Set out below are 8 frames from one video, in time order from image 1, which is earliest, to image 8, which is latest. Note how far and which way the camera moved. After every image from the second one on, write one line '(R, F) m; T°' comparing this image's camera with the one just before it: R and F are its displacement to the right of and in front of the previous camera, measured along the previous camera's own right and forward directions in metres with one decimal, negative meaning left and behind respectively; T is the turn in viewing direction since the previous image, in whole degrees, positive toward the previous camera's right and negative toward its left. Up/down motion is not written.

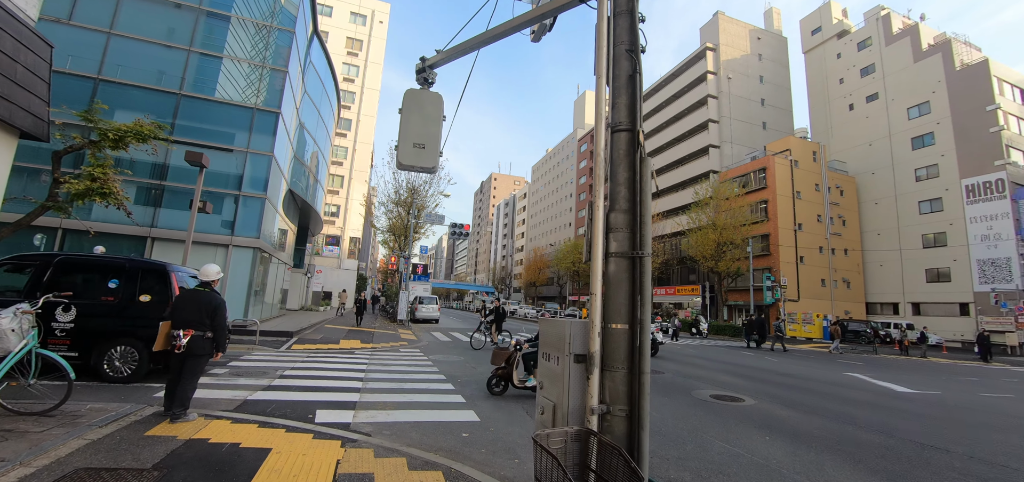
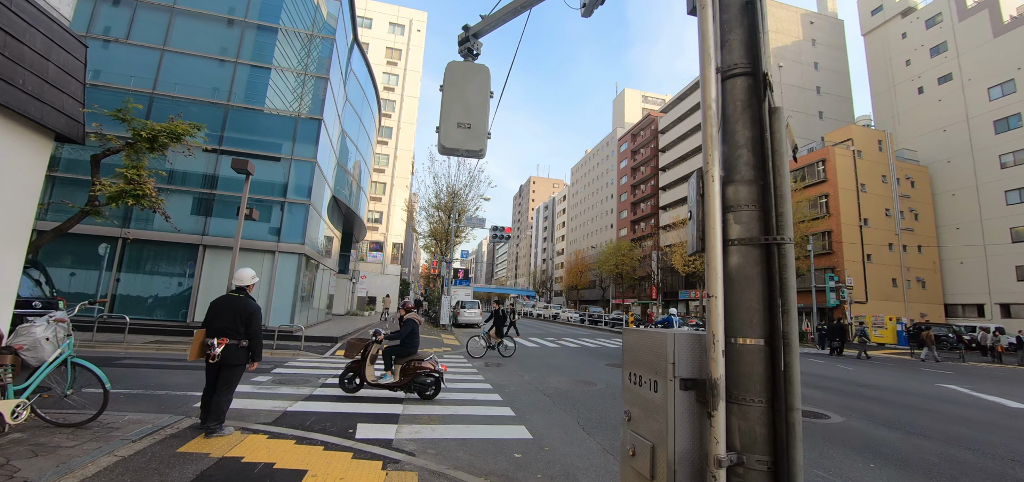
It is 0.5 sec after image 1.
(-0.2, +0.6) m; -6°
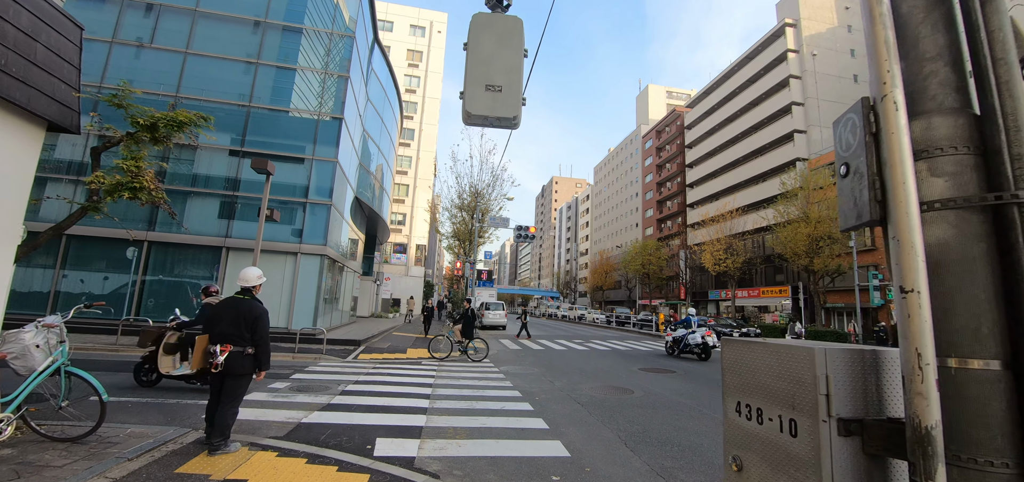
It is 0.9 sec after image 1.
(-0.1, +0.5) m; -3°
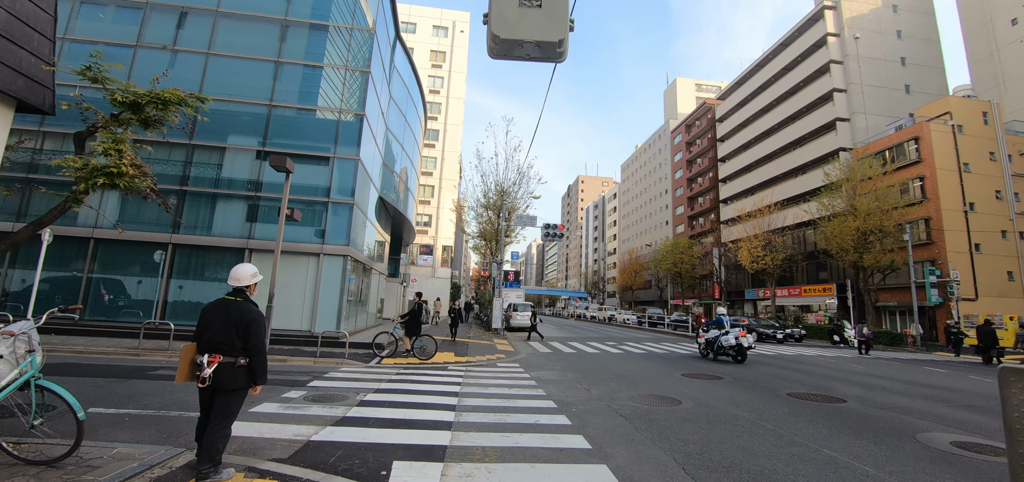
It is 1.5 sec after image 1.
(-0.1, +0.7) m; -4°
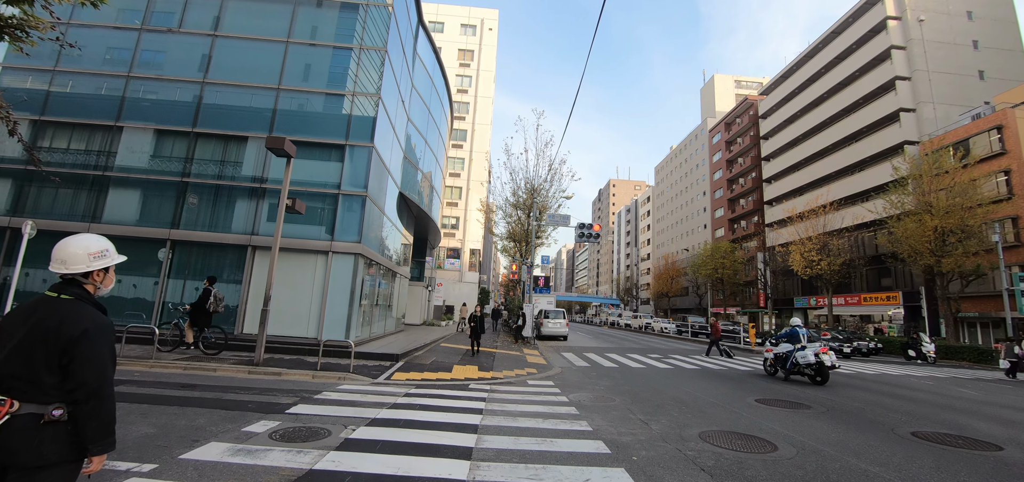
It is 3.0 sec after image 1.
(-0.1, +1.5) m; -4°
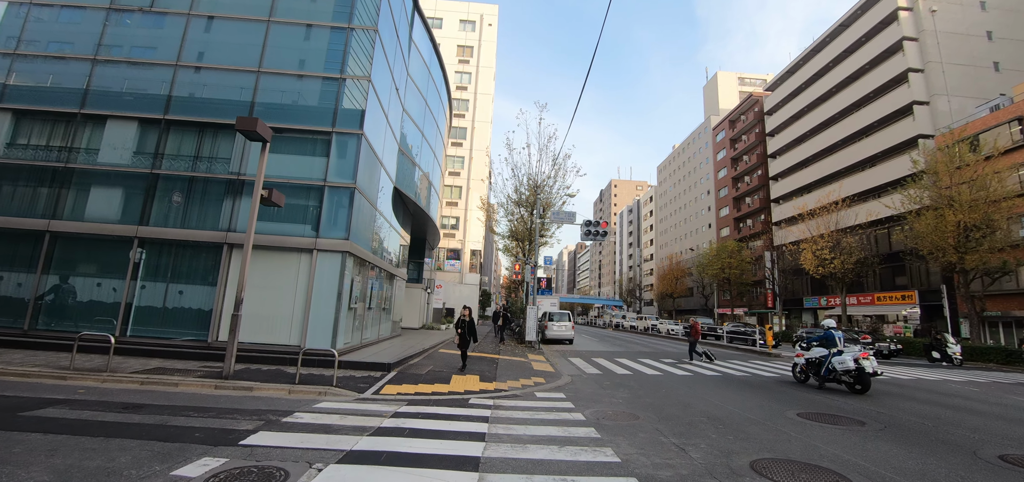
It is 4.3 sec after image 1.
(-0.1, +1.0) m; 0°
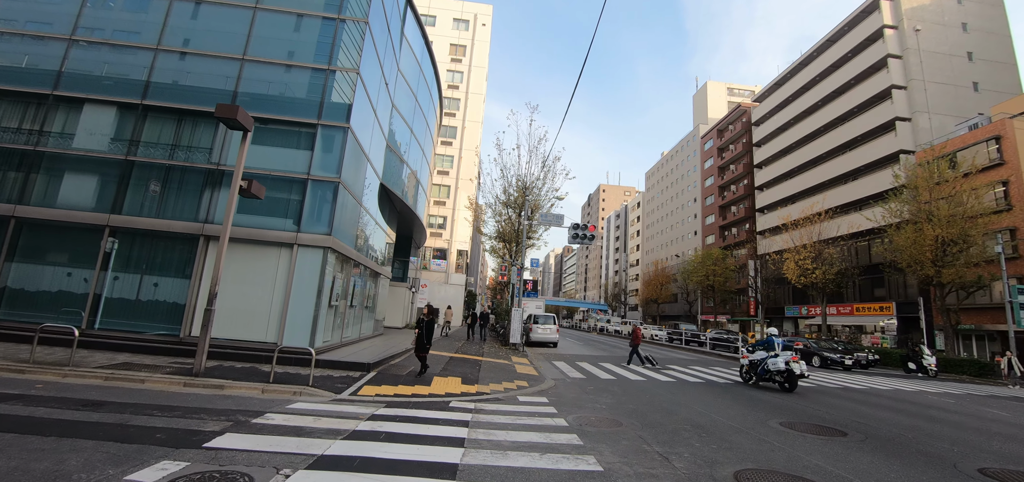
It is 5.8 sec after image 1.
(0.0, +0.1) m; +2°
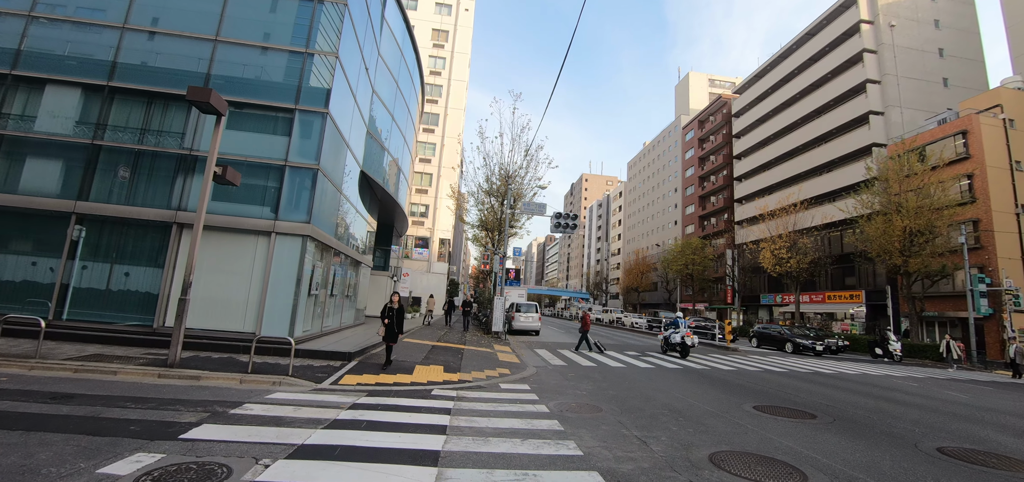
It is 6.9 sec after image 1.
(0.0, 0.0) m; +2°
